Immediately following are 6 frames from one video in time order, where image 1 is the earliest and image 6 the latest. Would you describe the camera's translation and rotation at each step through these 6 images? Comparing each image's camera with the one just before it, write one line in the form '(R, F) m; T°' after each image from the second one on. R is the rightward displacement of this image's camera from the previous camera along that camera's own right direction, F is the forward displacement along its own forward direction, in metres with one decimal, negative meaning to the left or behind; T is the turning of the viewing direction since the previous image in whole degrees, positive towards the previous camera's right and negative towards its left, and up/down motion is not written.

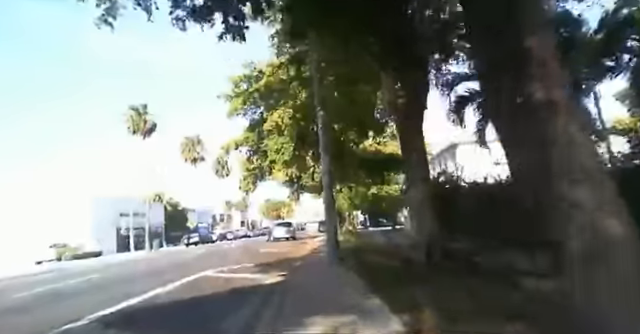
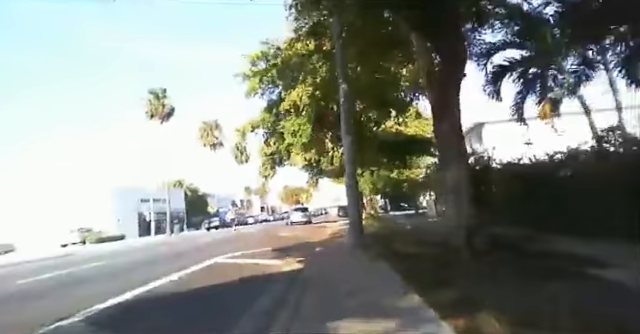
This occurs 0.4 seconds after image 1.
(0.0, +0.4) m; -3°
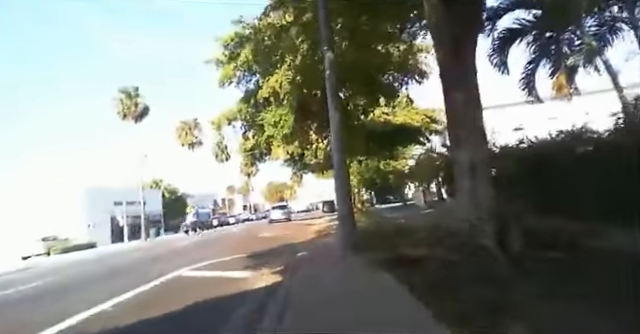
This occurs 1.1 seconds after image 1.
(0.0, +0.8) m; +3°
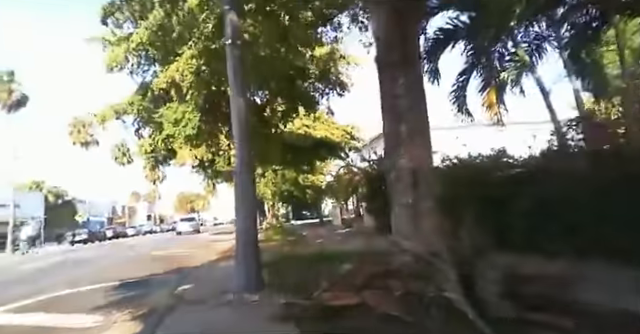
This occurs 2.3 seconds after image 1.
(+0.2, +0.8) m; +13°
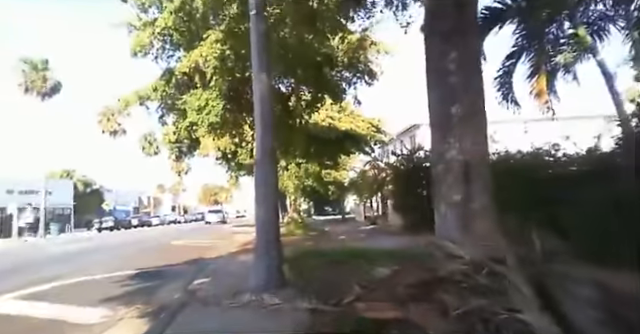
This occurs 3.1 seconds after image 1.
(-0.1, +0.3) m; -3°
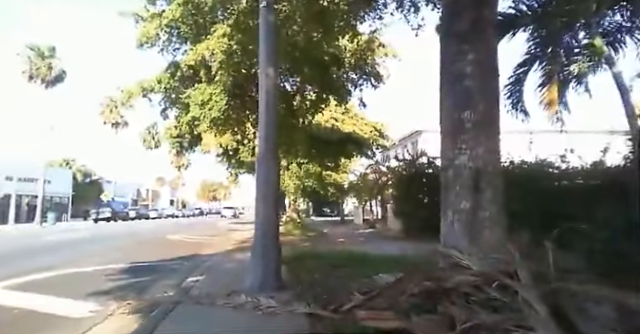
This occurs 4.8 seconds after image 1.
(0.0, +0.1) m; 0°
